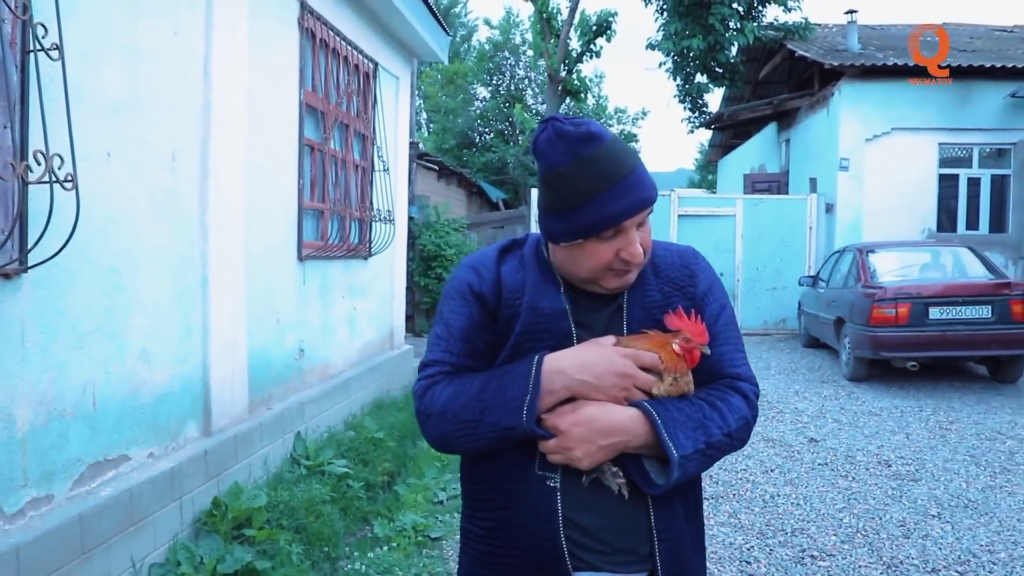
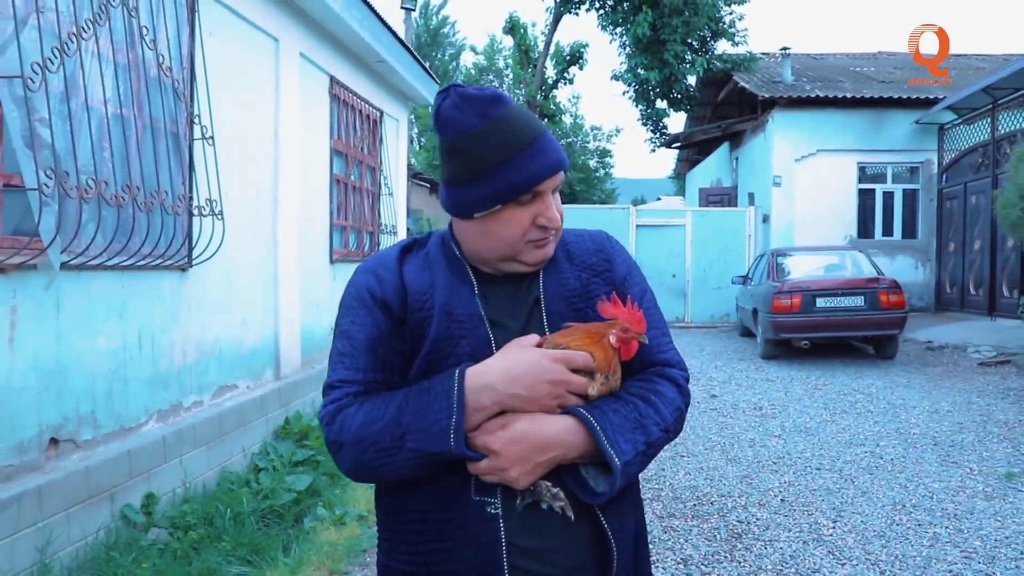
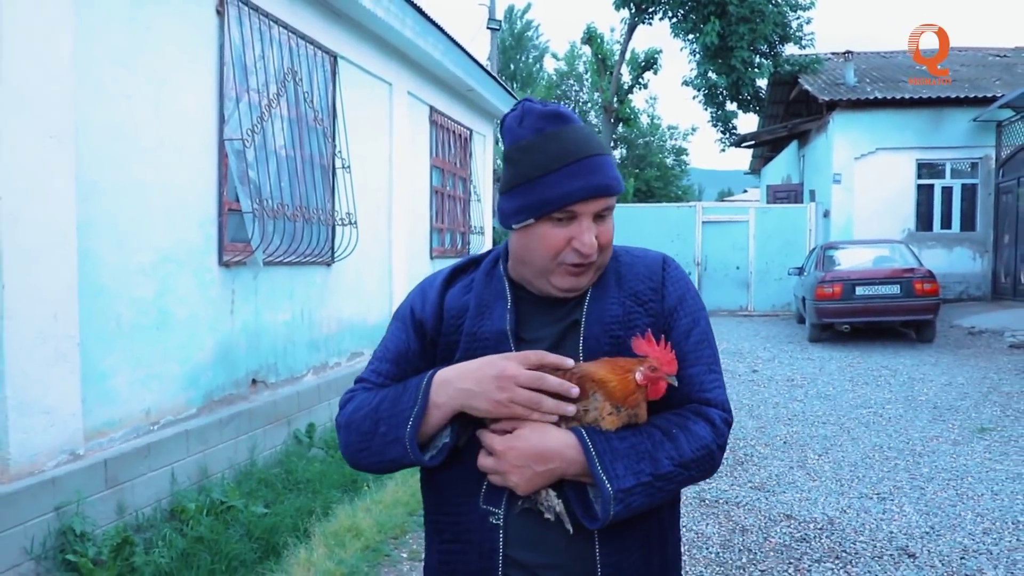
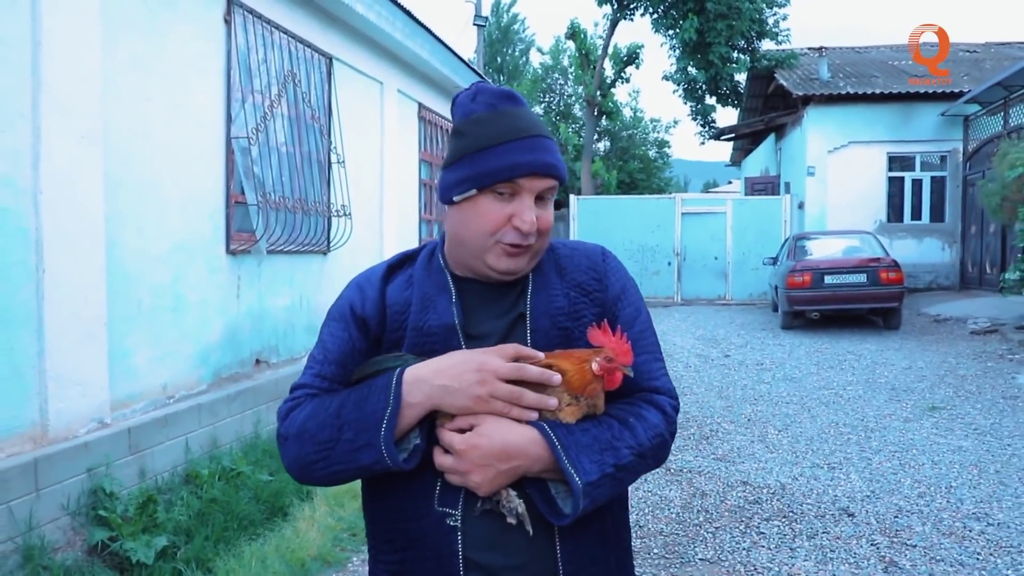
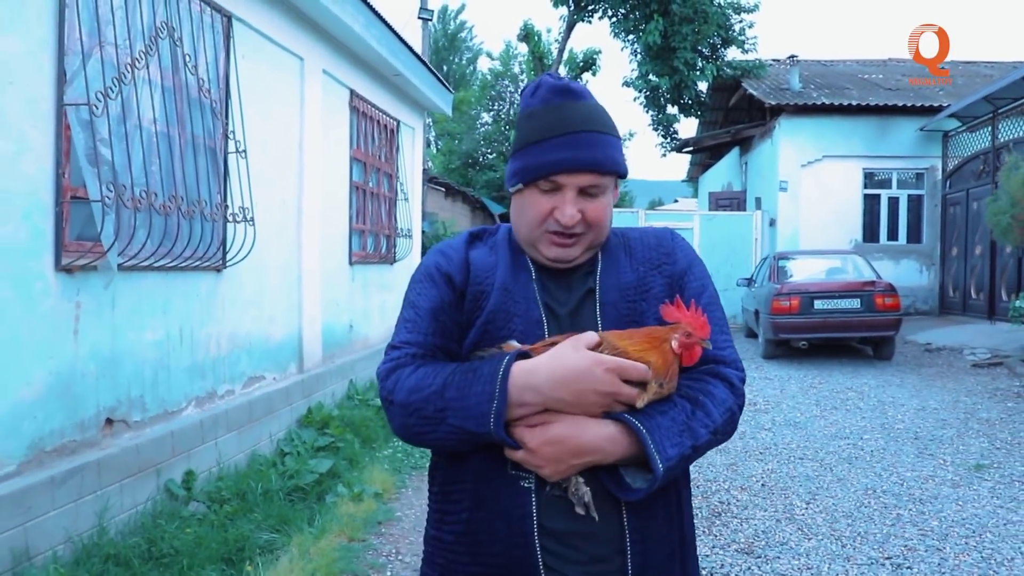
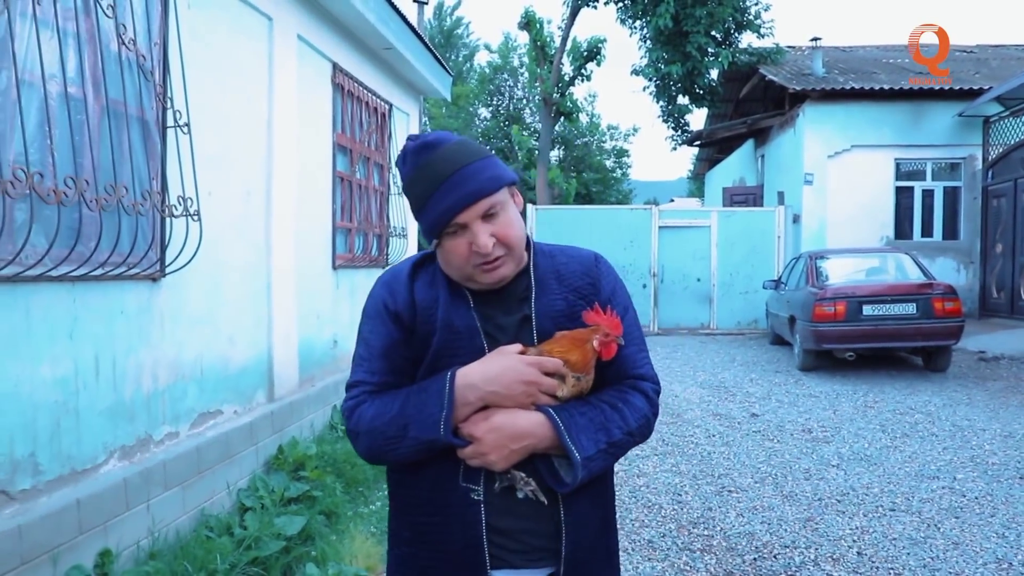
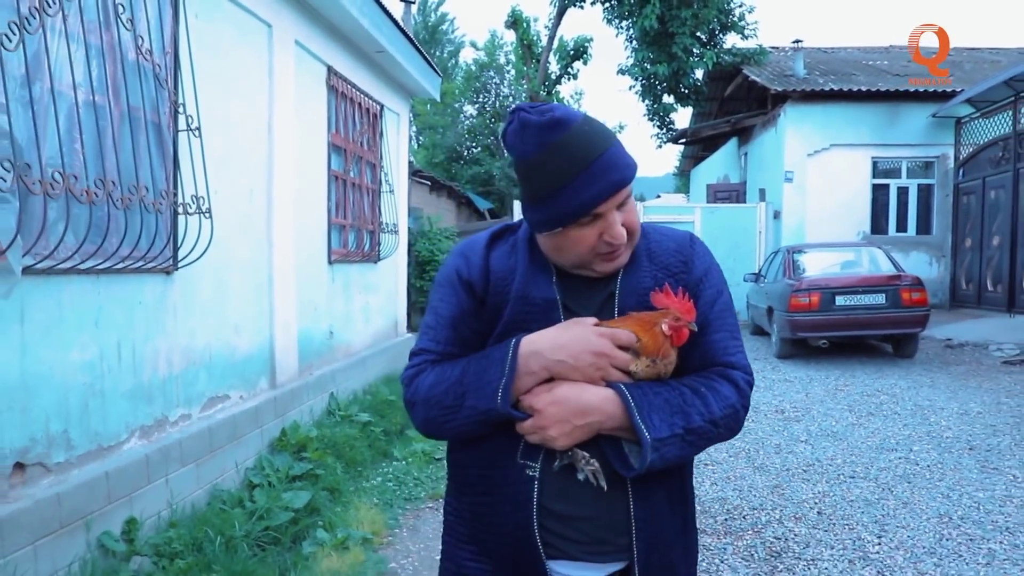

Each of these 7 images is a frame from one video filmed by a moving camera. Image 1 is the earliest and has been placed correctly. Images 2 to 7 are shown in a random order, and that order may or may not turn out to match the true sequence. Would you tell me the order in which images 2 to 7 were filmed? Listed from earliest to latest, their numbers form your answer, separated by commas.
6, 7, 2, 5, 3, 4
